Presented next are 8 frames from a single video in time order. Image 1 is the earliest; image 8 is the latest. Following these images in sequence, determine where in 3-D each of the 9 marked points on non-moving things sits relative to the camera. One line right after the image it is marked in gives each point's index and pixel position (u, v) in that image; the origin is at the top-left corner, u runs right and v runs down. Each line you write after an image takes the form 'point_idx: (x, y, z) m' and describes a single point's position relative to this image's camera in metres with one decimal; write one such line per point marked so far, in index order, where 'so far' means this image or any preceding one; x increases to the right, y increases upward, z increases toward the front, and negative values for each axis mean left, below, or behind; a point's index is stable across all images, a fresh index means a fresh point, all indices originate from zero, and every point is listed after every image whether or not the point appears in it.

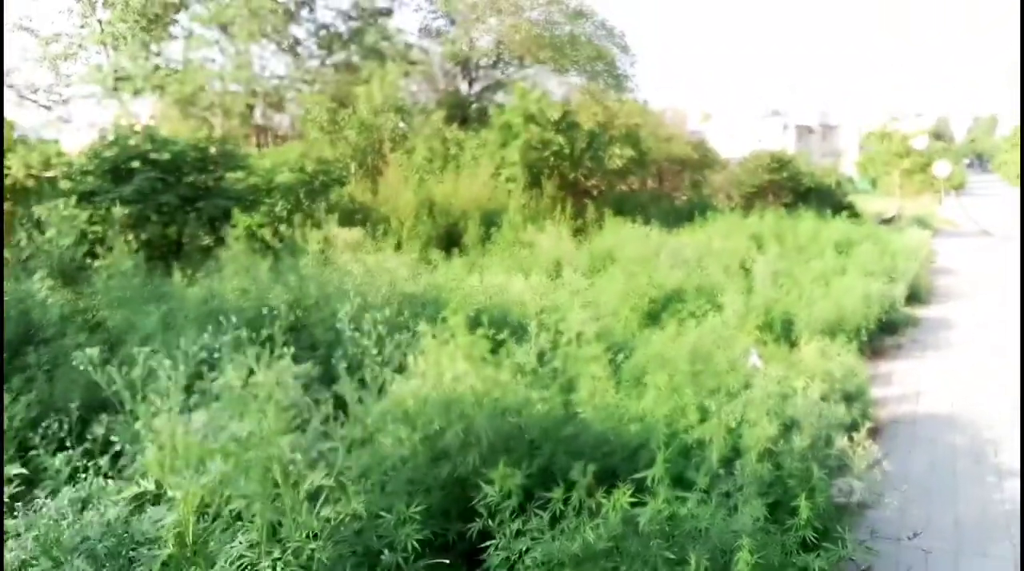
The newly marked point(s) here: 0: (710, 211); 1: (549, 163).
0: (+1.9, +0.6, +6.7) m
1: (+0.5, +1.3, +7.5) m
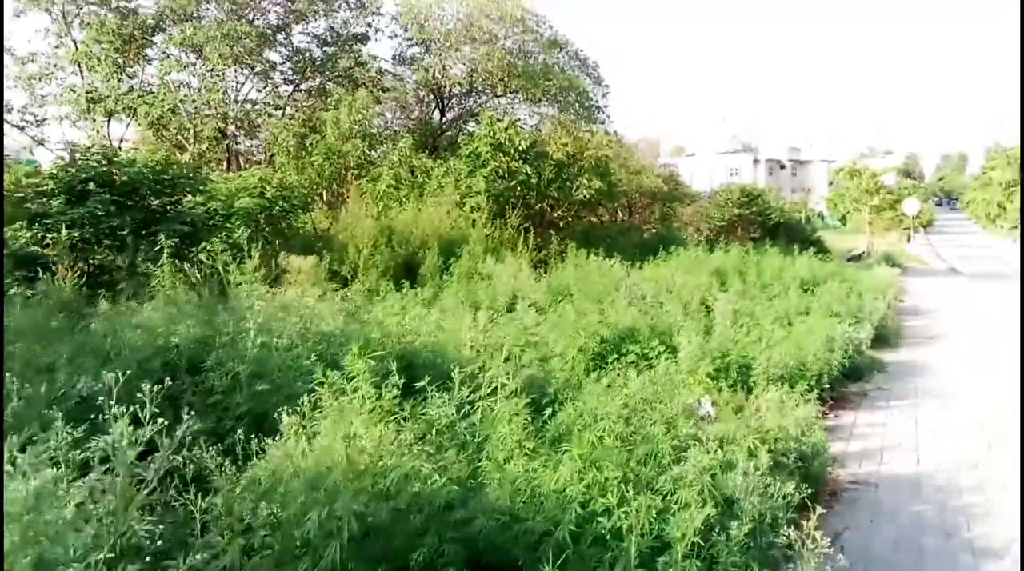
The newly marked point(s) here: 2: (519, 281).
0: (+1.5, +0.3, +6.5) m
1: (+0.1, +1.0, +7.4) m
2: (0.0, +0.1, +5.7) m
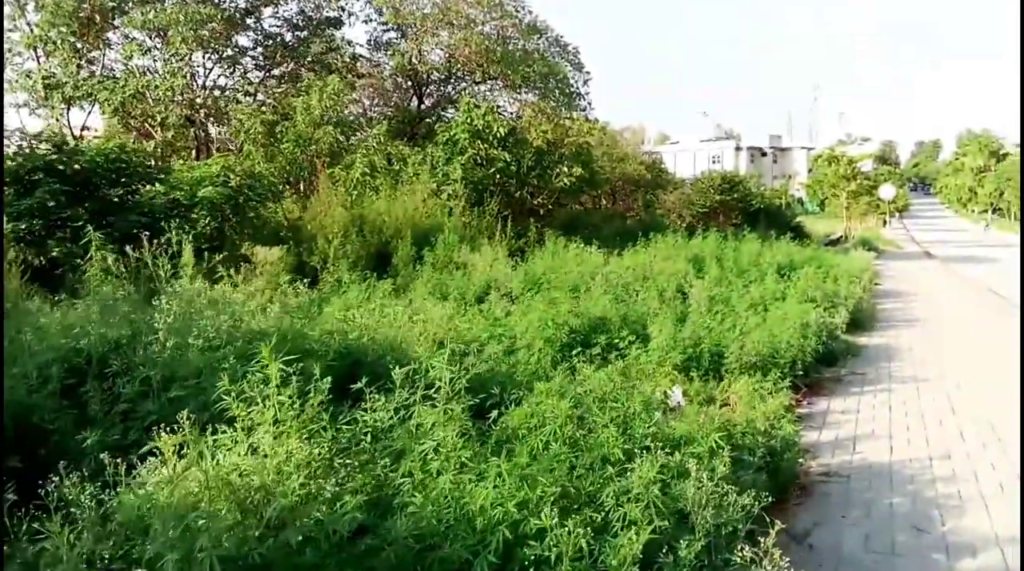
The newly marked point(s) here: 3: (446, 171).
0: (+1.3, +0.4, +6.4) m
1: (-0.2, +1.1, +7.2) m
2: (-0.2, +0.2, +5.6) m
3: (-0.6, +1.1, +6.9) m
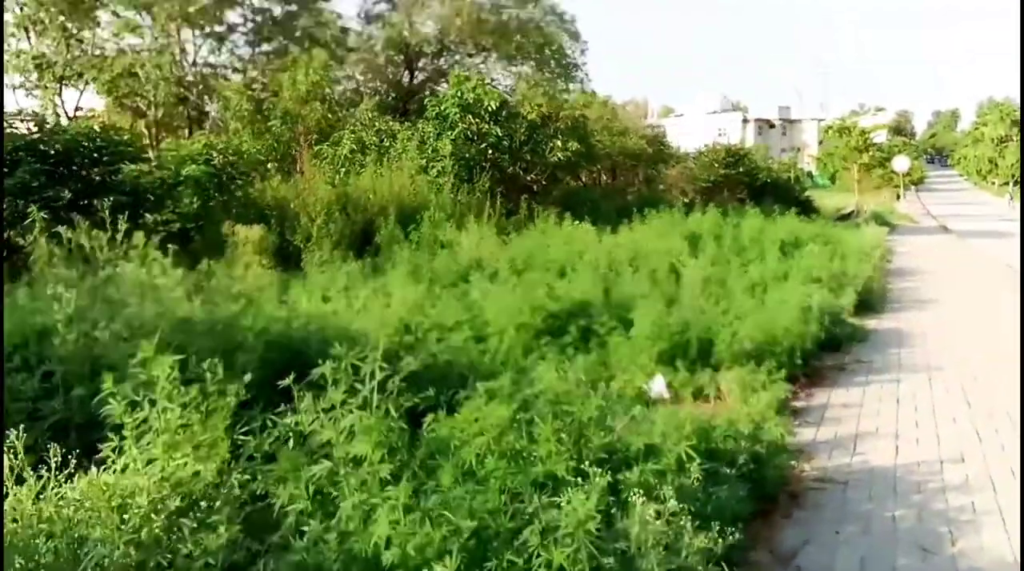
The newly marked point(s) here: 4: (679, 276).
0: (+1.2, +0.6, +6.1) m
1: (-0.2, +1.3, +6.9) m
2: (-0.3, +0.3, +5.3) m
3: (-0.7, +1.3, +6.6) m
4: (+1.0, +0.1, +4.2) m
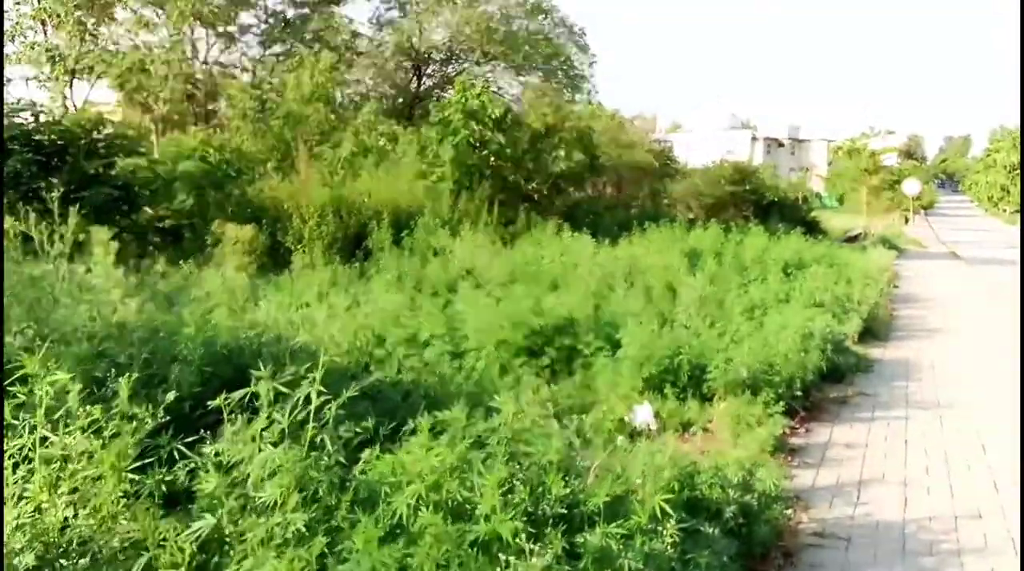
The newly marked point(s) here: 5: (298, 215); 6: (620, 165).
0: (+1.1, +0.4, +6.0) m
1: (-0.2, +1.2, +6.8) m
2: (-0.3, +0.2, +5.2) m
3: (-0.7, +1.3, +6.4) m
4: (+0.9, -0.1, +4.0) m
5: (-1.7, +0.6, +5.4) m
6: (+1.2, +1.4, +7.8) m
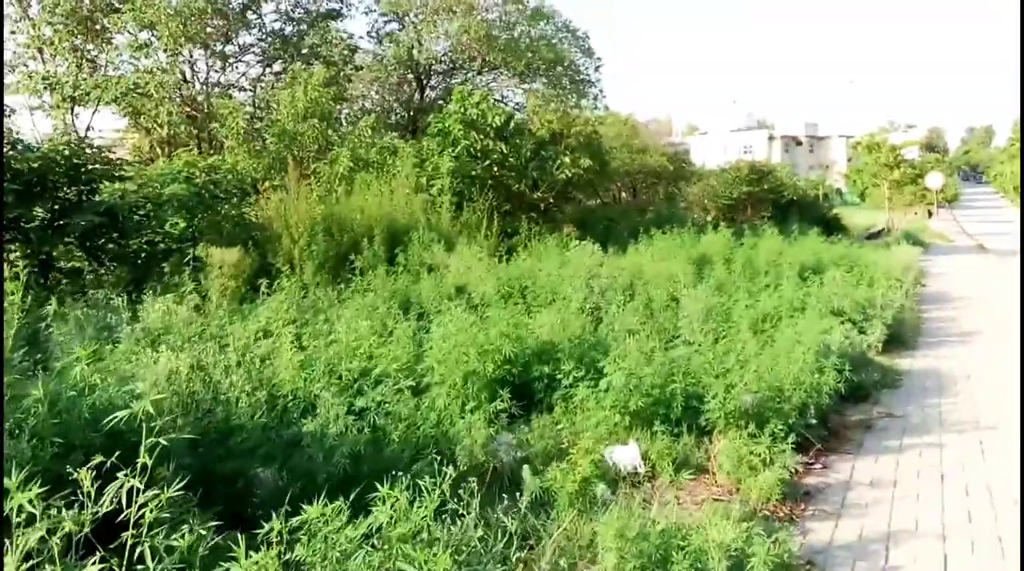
0: (+1.1, +0.4, +5.6) m
1: (-0.3, +1.1, +6.5) m
2: (-0.3, +0.1, +4.9) m
3: (-0.7, +1.1, +6.2) m
4: (+0.9, -0.1, +3.7) m
5: (-1.7, +0.4, +5.2) m
6: (+1.2, +1.3, +7.4) m
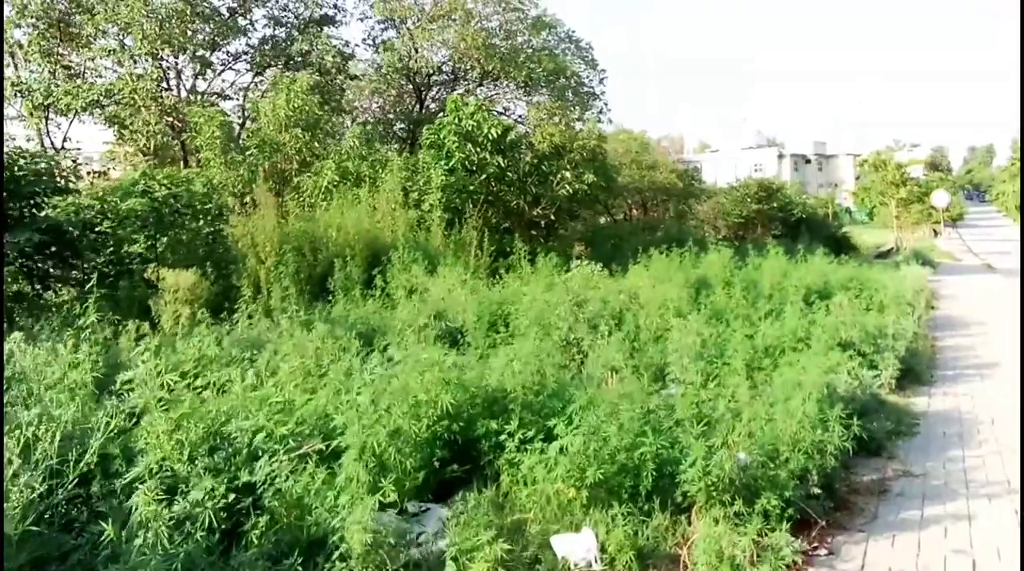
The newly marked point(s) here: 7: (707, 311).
0: (+1.1, +0.2, +5.2) m
1: (-0.3, +0.9, +6.2) m
2: (-0.4, -0.1, +4.5) m
3: (-0.8, +0.9, +5.8) m
4: (+0.8, -0.2, +3.3) m
5: (-1.8, +0.2, +4.8) m
6: (+1.2, +1.0, +7.1) m
7: (+1.2, -0.1, +4.0) m
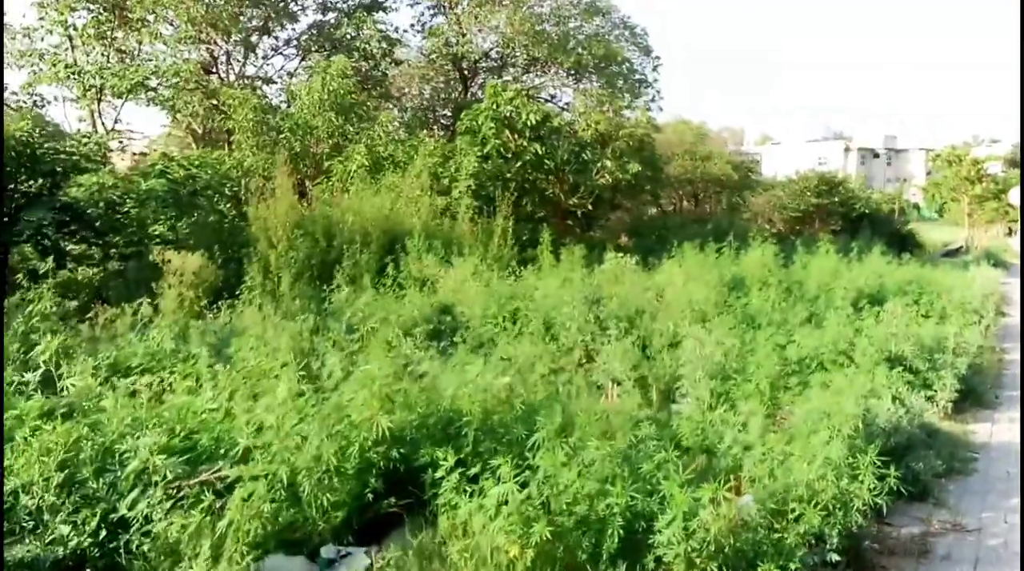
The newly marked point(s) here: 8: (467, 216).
0: (+1.2, +0.2, +4.8) m
1: (-0.1, +0.9, +5.8) m
2: (-0.3, 0.0, +4.2) m
3: (-0.5, +1.0, +5.6) m
4: (+0.7, -0.3, +2.9) m
5: (-1.7, +0.3, +4.6) m
6: (+1.5, +1.1, +6.6) m
7: (+1.2, -0.1, +3.6) m
8: (-0.5, +0.5, +5.3) m
